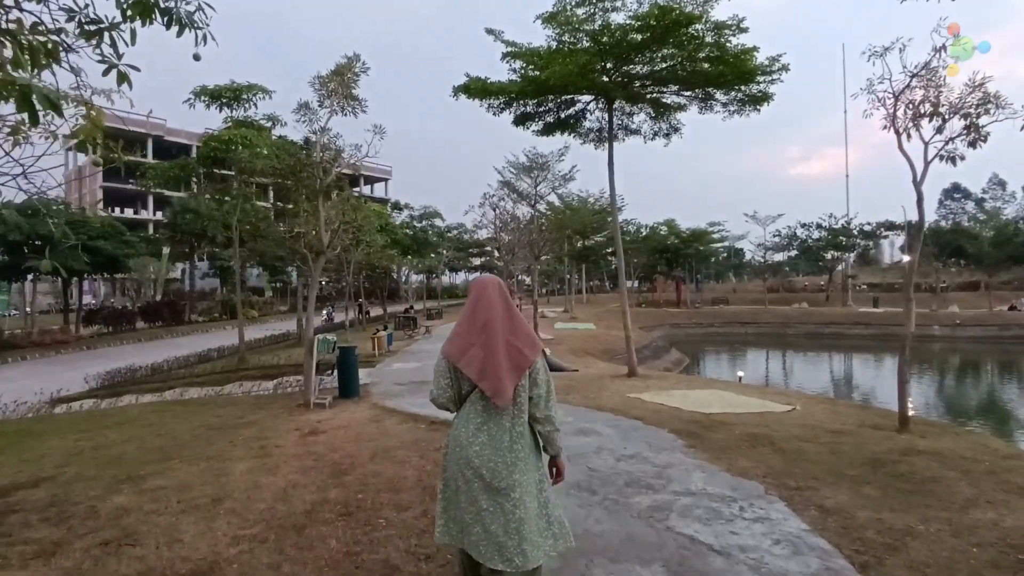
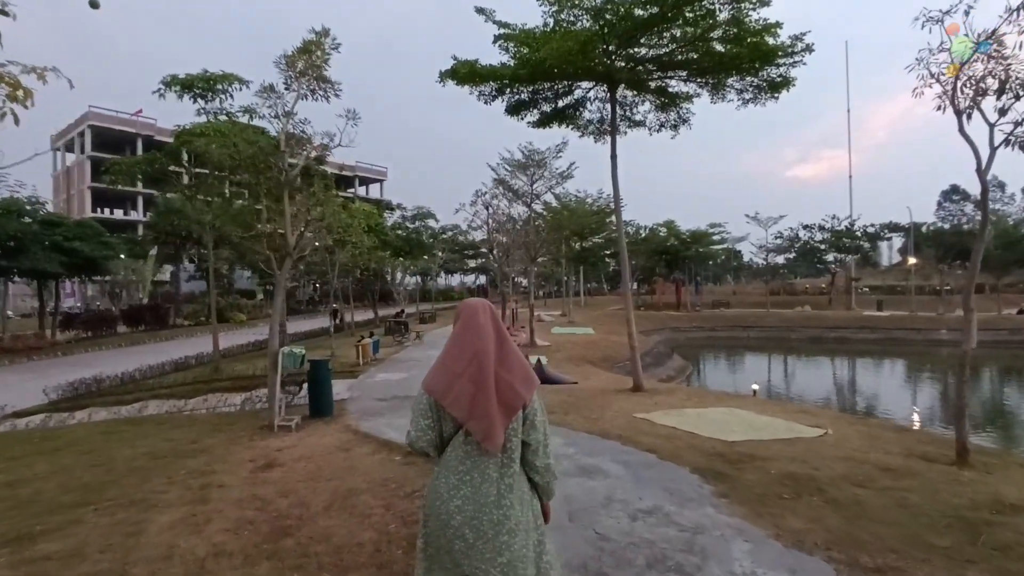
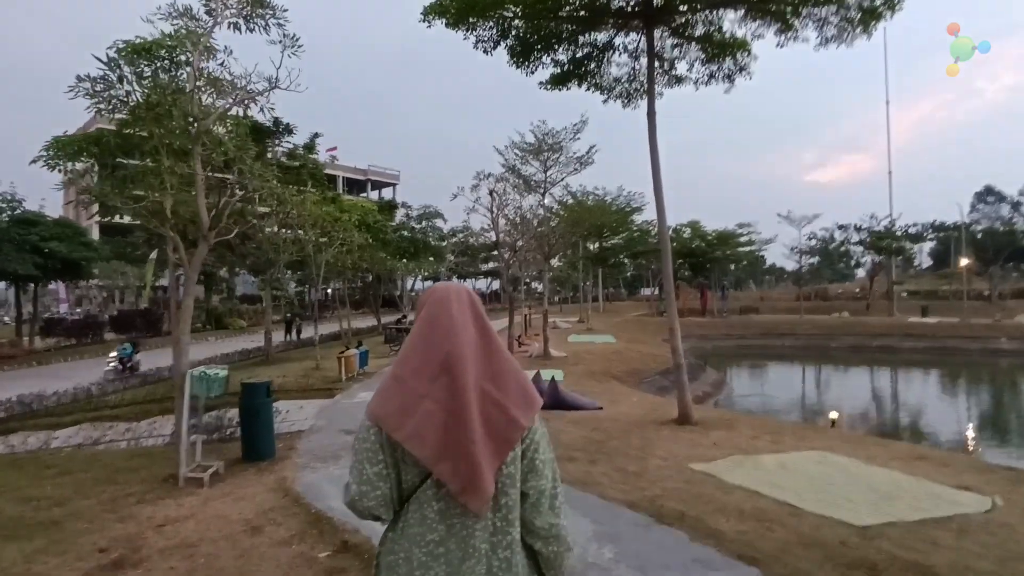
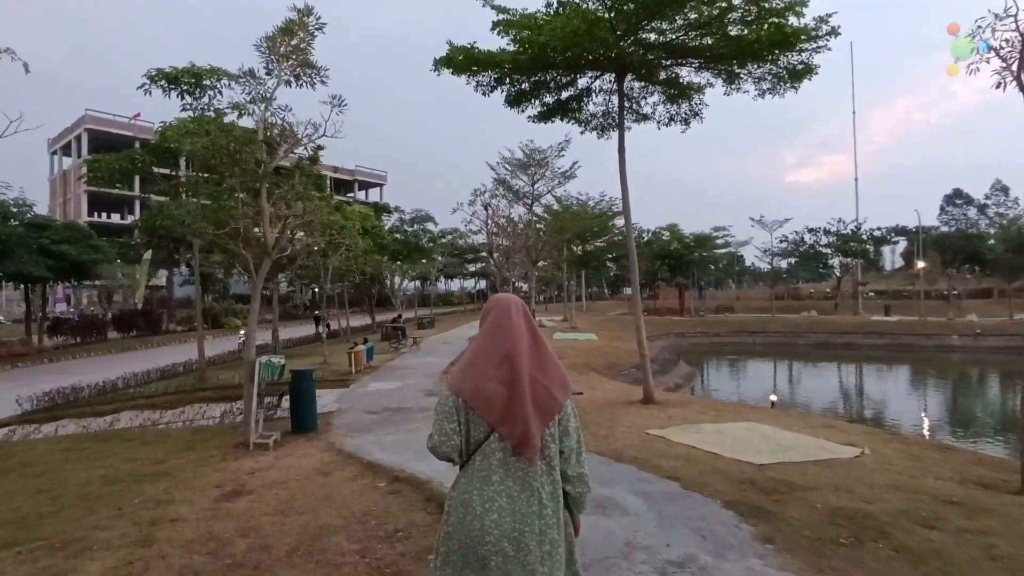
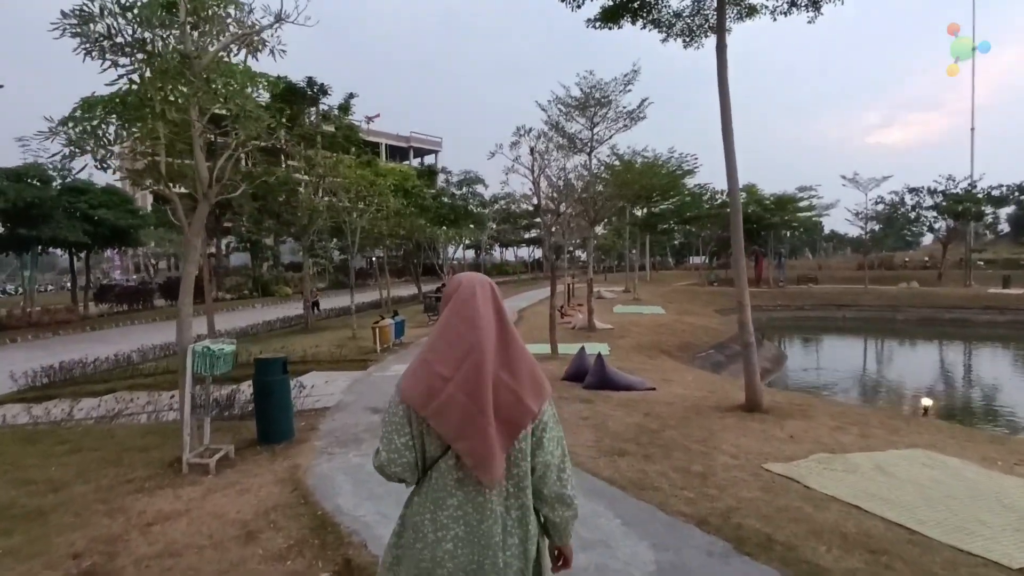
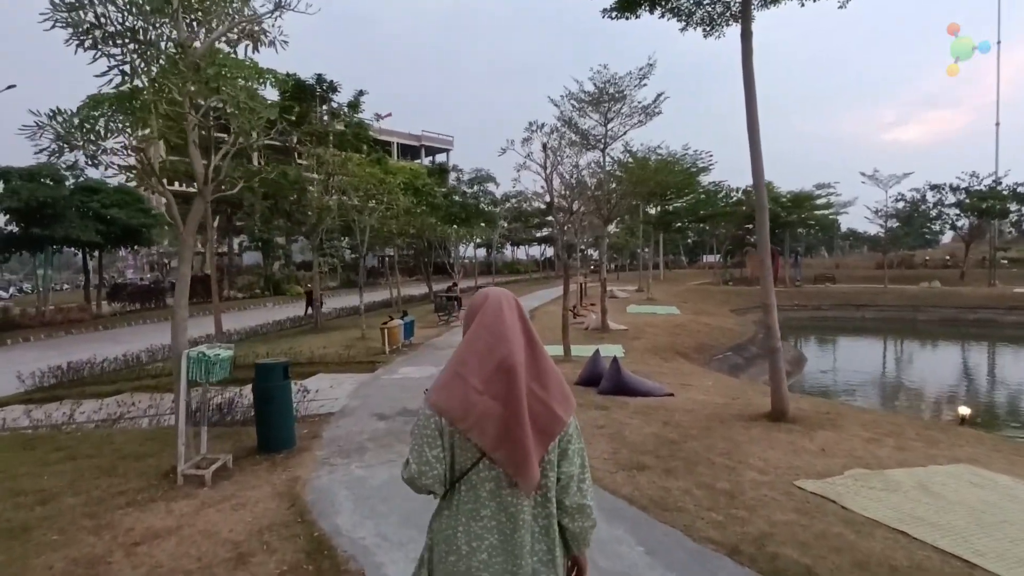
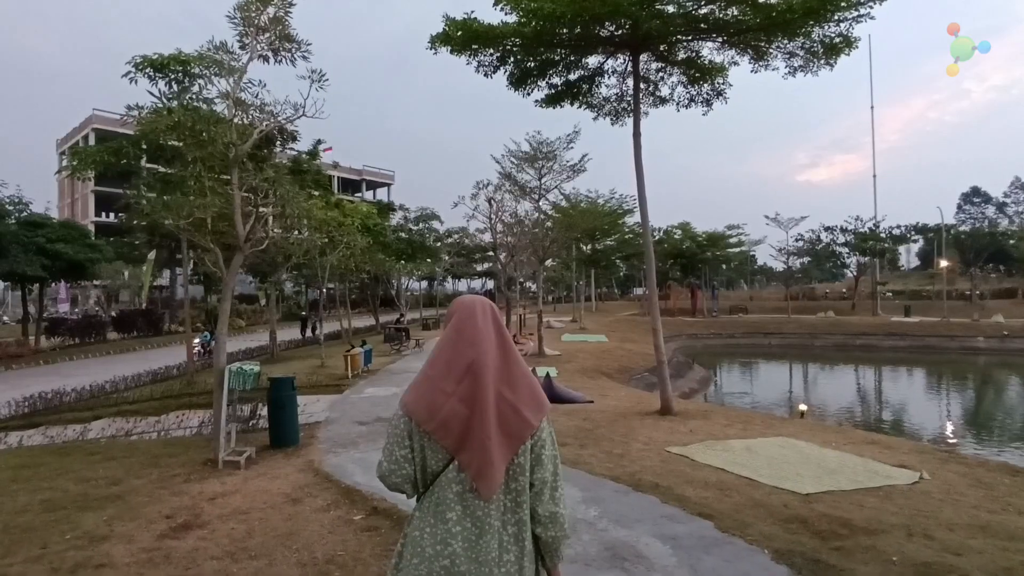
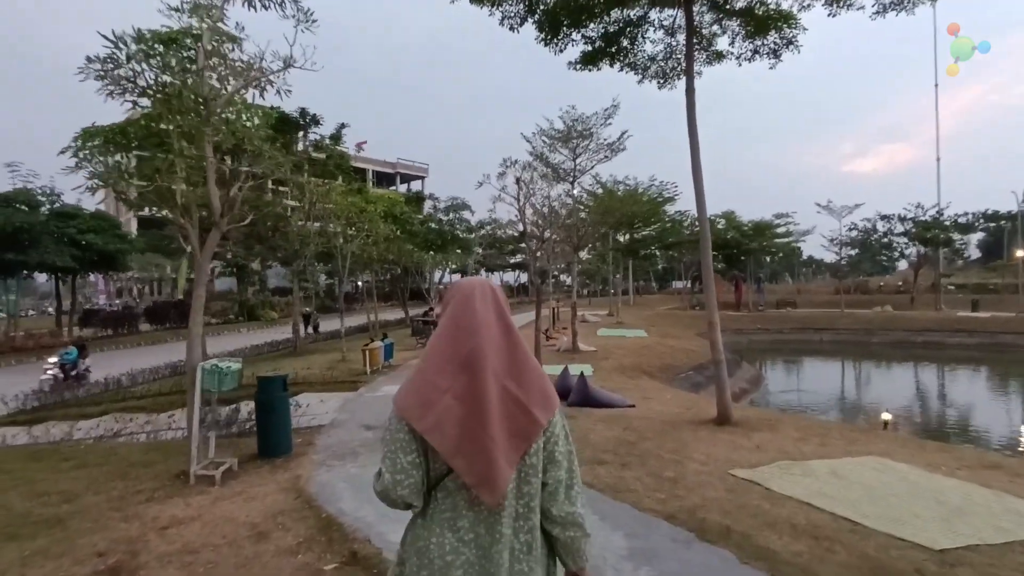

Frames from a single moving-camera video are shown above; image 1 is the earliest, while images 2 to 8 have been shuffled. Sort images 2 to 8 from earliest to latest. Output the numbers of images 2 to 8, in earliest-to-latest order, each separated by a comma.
2, 4, 7, 3, 8, 5, 6
